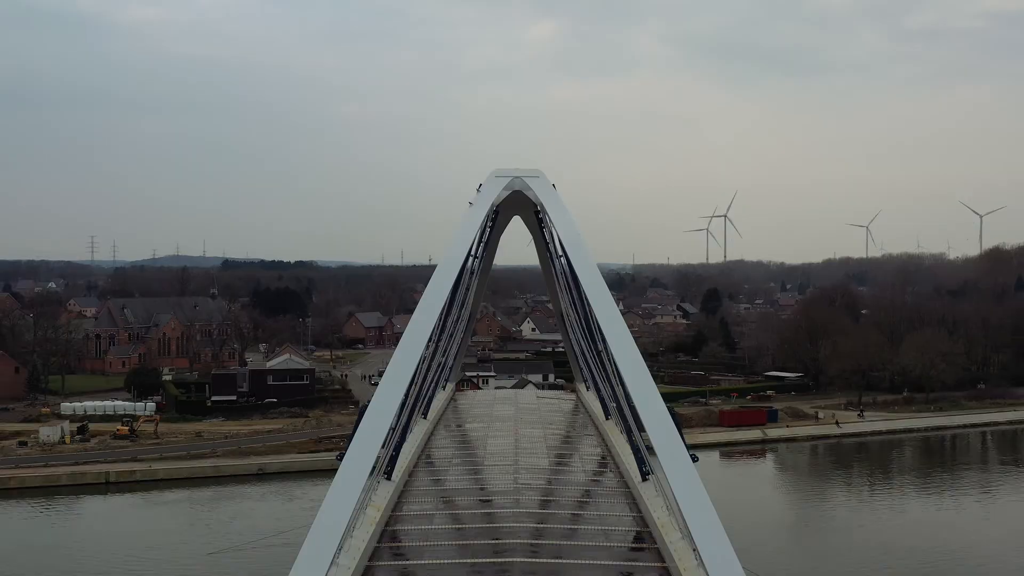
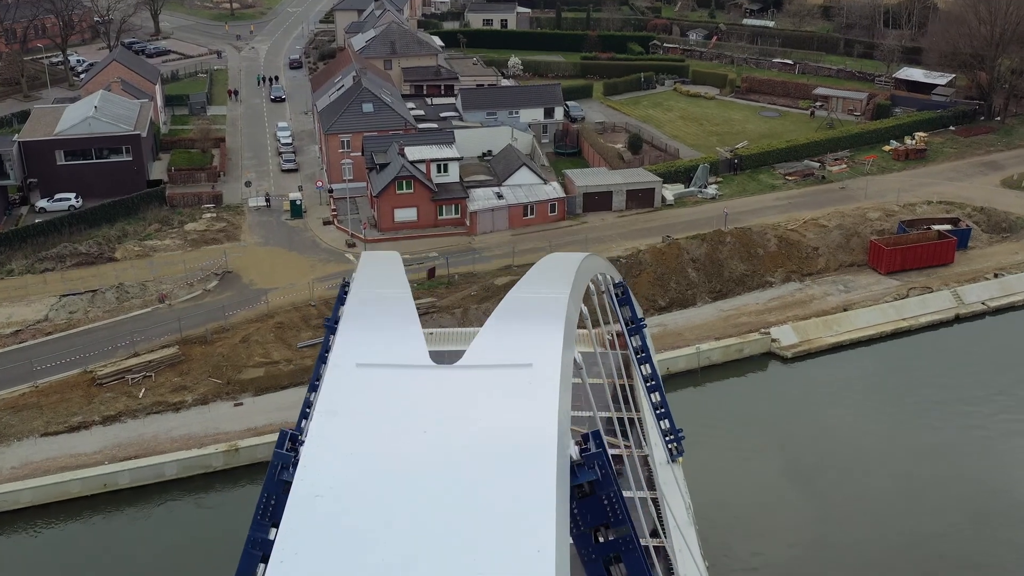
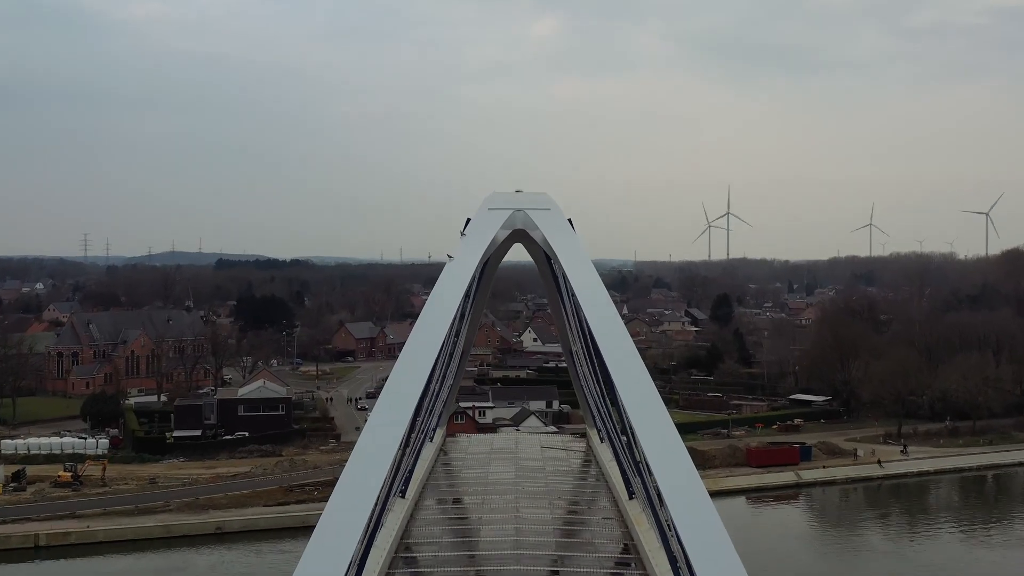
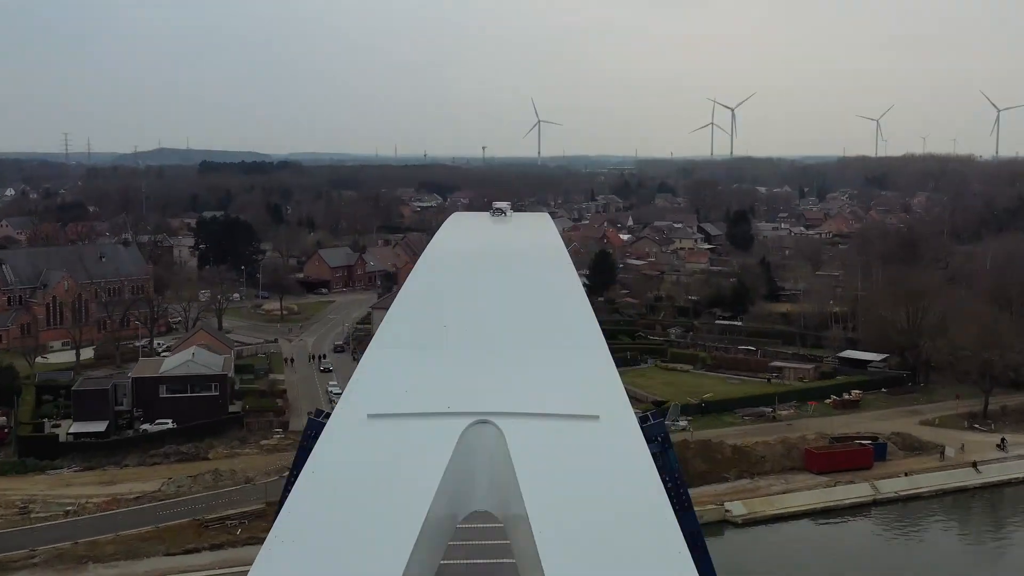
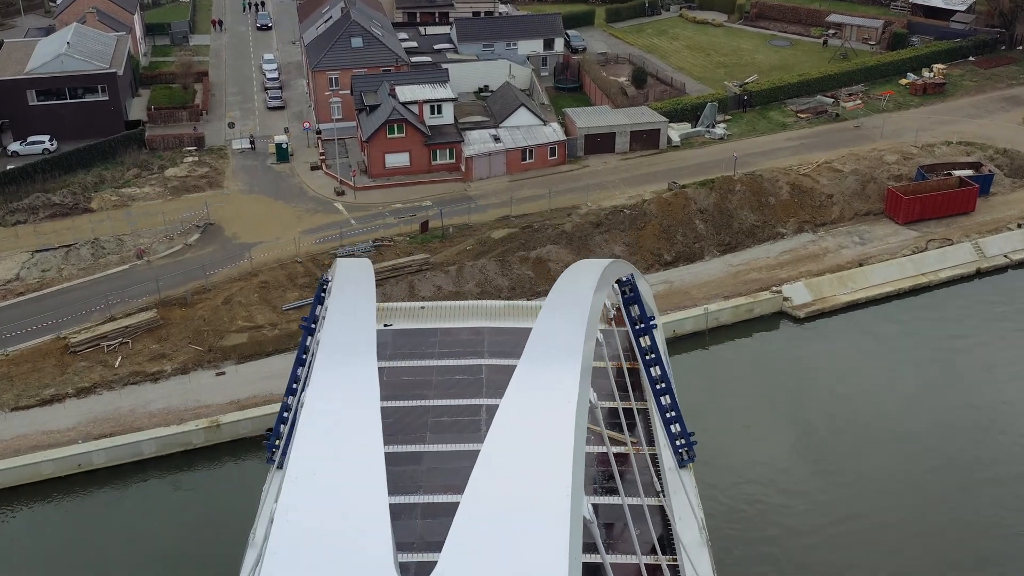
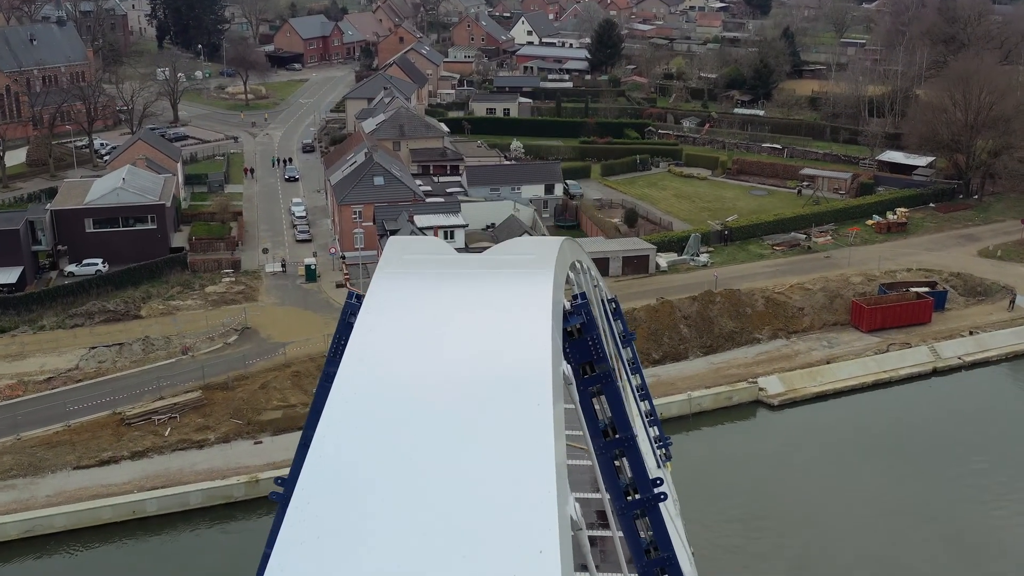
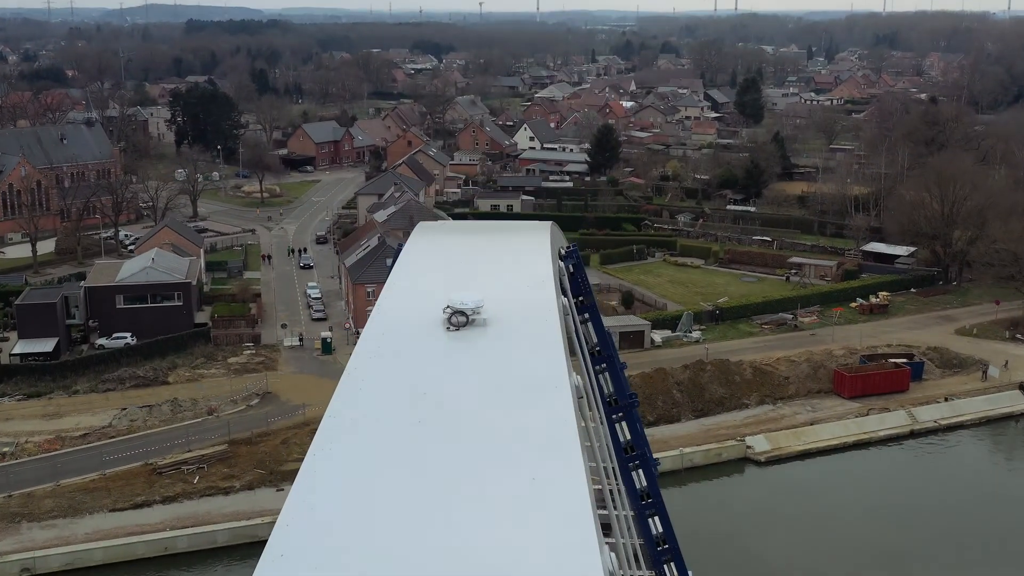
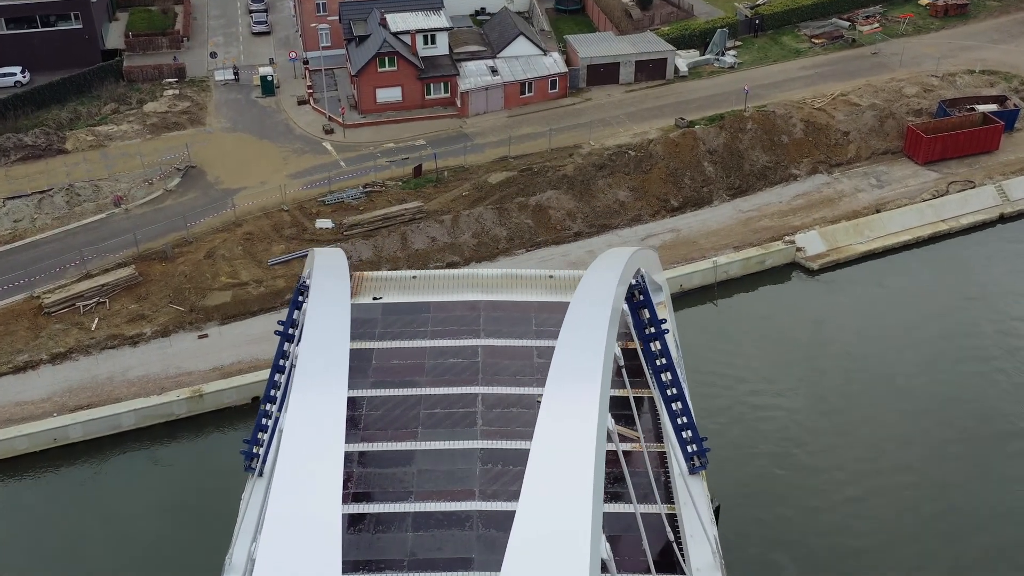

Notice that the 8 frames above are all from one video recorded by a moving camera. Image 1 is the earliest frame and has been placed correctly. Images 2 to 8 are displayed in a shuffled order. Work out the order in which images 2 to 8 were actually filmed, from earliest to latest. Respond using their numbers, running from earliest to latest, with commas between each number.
3, 4, 7, 6, 2, 5, 8
